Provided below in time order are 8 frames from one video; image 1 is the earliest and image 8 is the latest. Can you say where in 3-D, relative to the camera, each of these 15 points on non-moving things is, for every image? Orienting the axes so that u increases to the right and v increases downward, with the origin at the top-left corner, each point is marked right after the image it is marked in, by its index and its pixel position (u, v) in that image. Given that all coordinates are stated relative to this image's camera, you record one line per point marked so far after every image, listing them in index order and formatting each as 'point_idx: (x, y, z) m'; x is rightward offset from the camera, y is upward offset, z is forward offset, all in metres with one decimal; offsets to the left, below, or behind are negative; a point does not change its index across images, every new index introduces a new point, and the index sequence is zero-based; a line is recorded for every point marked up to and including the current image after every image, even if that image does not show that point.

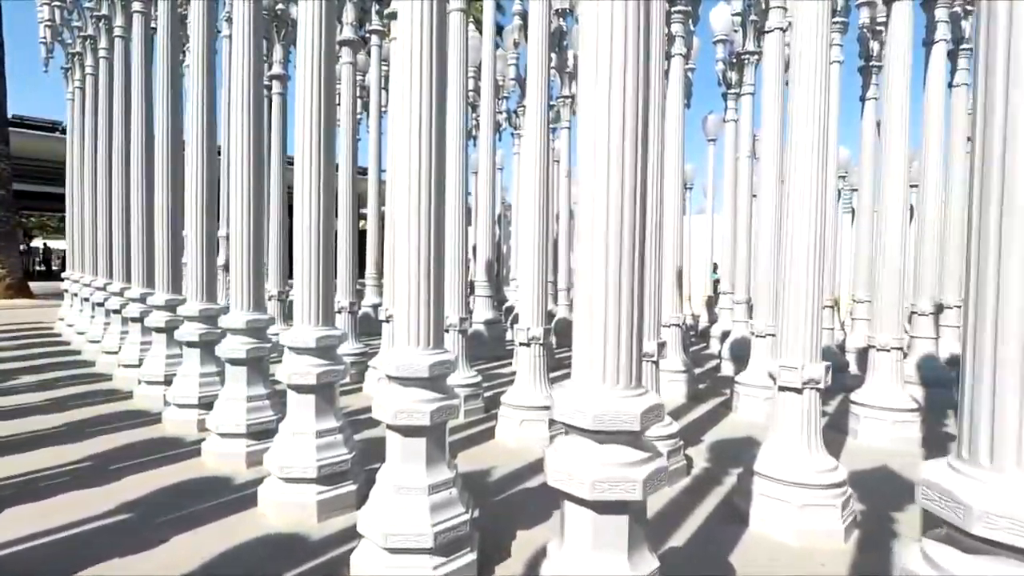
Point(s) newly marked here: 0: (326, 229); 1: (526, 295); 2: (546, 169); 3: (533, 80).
0: (-1.9, +0.5, +6.0) m
1: (+0.2, -0.1, +8.5) m
2: (+0.5, +1.6, +8.6) m
3: (+0.3, +3.1, +8.7) m
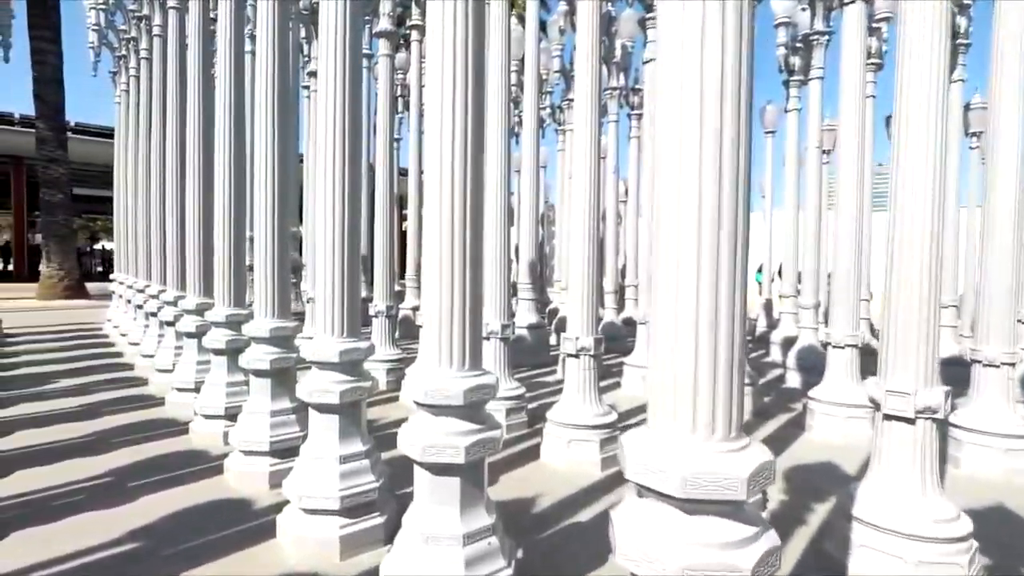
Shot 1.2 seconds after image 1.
0: (-1.5, +0.4, +5.4) m
1: (+0.8, -0.2, +7.7) m
2: (+1.1, +1.6, +7.8) m
3: (+0.9, +3.0, +7.8) m
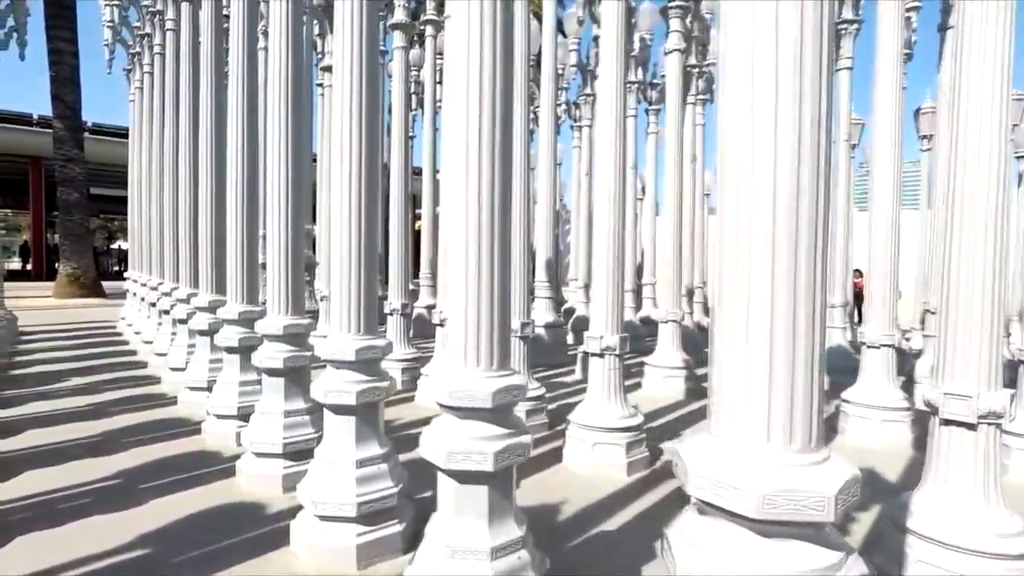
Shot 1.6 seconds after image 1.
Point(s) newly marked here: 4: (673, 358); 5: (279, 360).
0: (-1.2, +0.5, +5.1) m
1: (+1.1, -0.1, +7.4) m
2: (+1.4, +1.6, +7.4) m
3: (+1.2, +3.1, +7.5) m
4: (+3.3, -1.5, +11.6) m
5: (-2.6, -0.8, +6.4) m
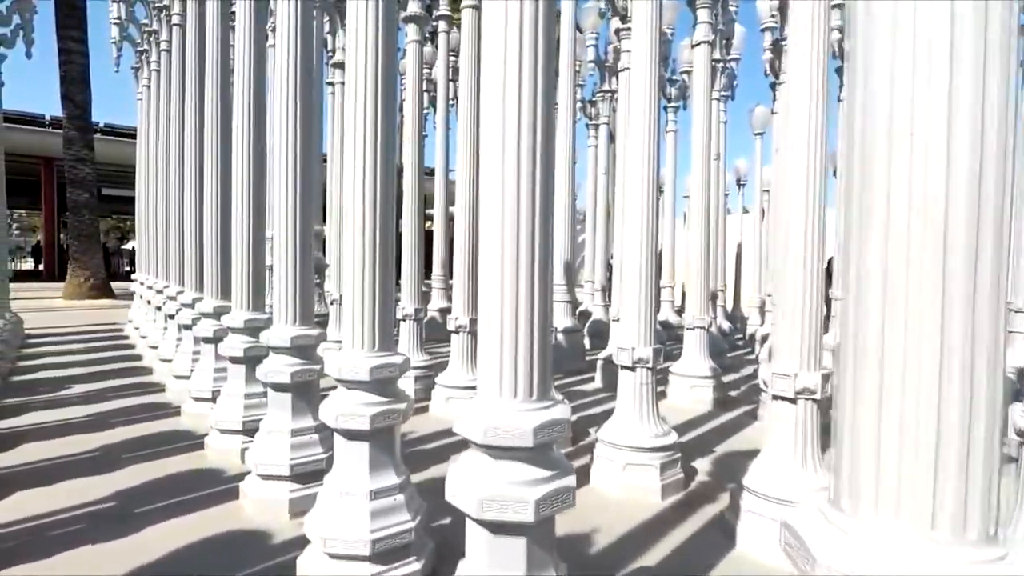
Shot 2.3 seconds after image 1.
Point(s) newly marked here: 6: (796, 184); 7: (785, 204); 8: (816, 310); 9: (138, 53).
0: (-1.0, +0.4, +4.6) m
1: (+1.4, -0.2, +6.8) m
2: (+1.7, +1.5, +6.9) m
3: (+1.5, +3.0, +6.9) m
4: (+3.6, -1.5, +11.0) m
5: (-2.3, -0.9, +5.9) m
6: (+2.7, +0.9, +5.3) m
7: (+2.6, +0.7, +5.4) m
8: (+2.8, -0.2, +5.3) m
9: (-11.2, +7.0, +17.0) m
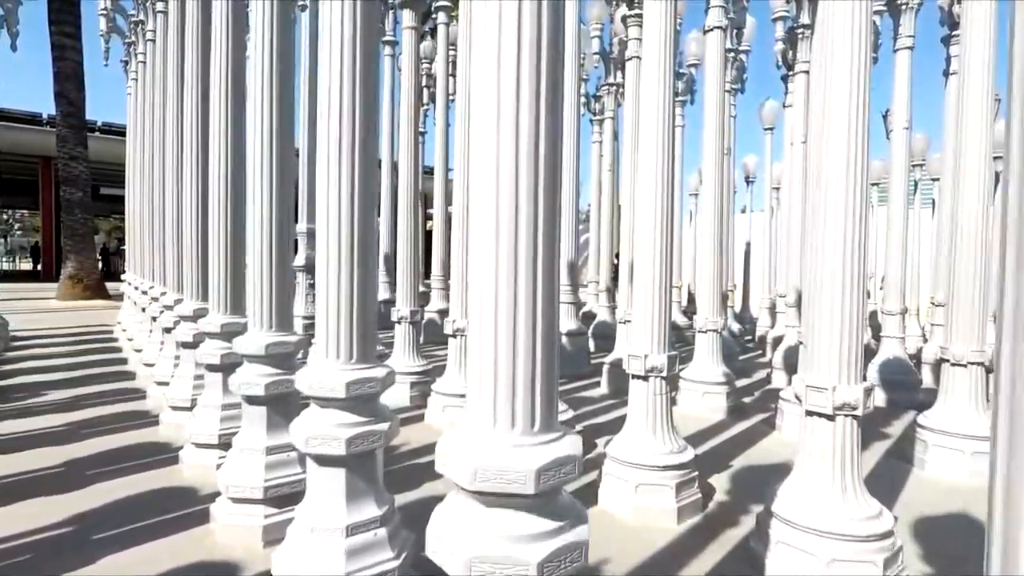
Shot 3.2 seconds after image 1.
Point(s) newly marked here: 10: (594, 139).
0: (-1.0, +0.4, +4.0) m
1: (+1.4, -0.2, +6.2) m
2: (+1.7, +1.5, +6.3) m
3: (+1.5, +3.0, +6.3) m
4: (+3.7, -1.6, +10.4) m
5: (-2.3, -0.9, +5.3) m
6: (+2.7, +0.9, +4.7) m
7: (+2.6, +0.7, +4.8) m
8: (+2.8, -0.2, +4.7) m
9: (-11.1, +7.0, +16.4) m
10: (+2.8, +5.1, +19.6) m
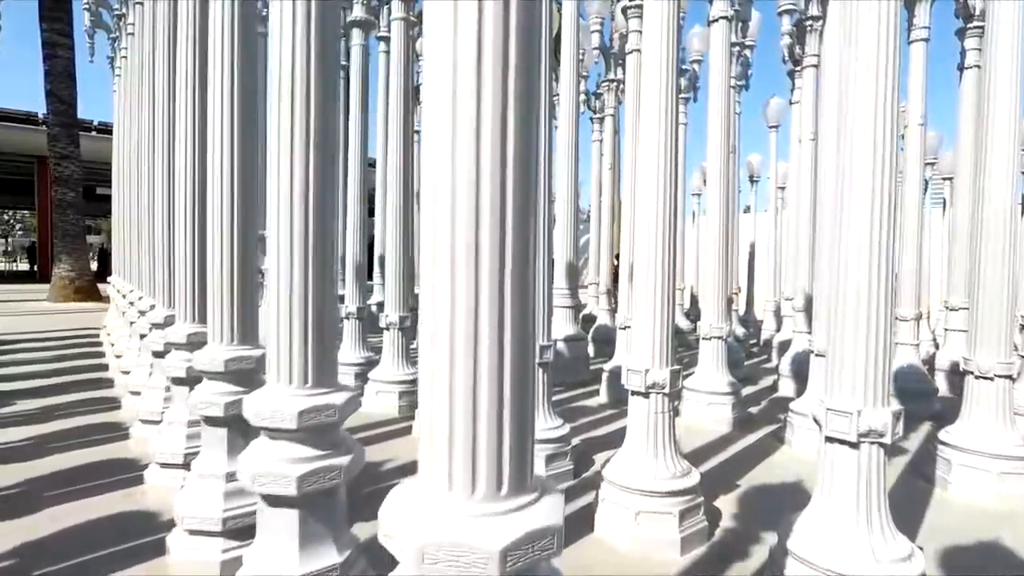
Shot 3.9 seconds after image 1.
0: (-1.1, +0.3, +3.5) m
1: (+1.3, -0.3, +5.7) m
2: (+1.6, +1.4, +5.7) m
3: (+1.4, +2.9, +5.8) m
4: (+3.6, -1.6, +9.9) m
5: (-2.5, -1.0, +4.8) m
6: (+2.5, +0.8, +4.2) m
7: (+2.5, +0.6, +4.3) m
8: (+2.7, -0.3, +4.1) m
9: (-11.2, +6.9, +15.9) m
10: (+2.8, +5.1, +19.1) m
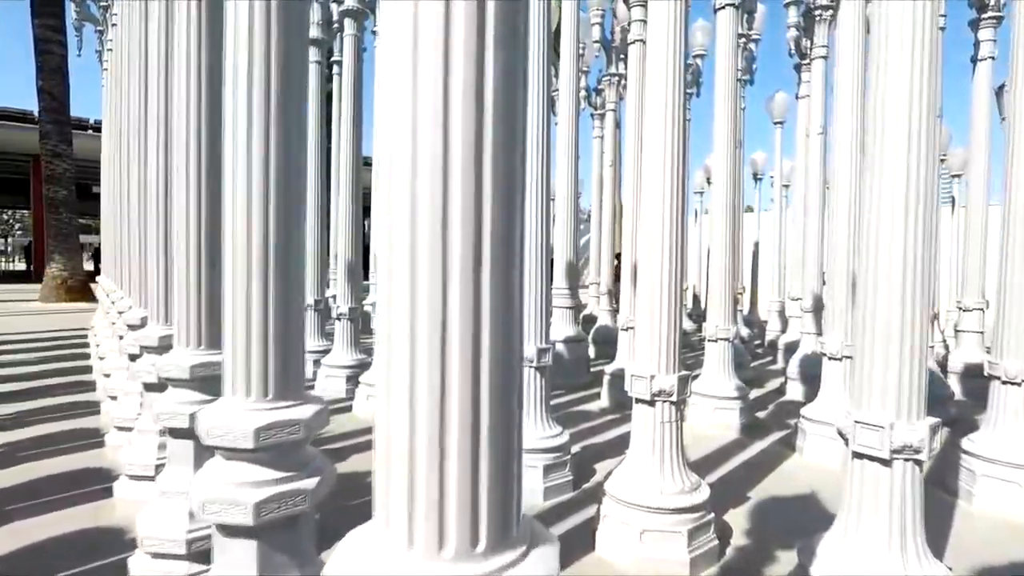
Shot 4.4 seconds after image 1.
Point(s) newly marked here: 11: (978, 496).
0: (-1.2, +0.3, +3.0) m
1: (+1.2, -0.3, +5.2) m
2: (+1.5, +1.4, +5.3) m
3: (+1.4, +2.9, +5.4) m
4: (+3.5, -1.6, +9.4) m
5: (-2.5, -1.0, +4.4) m
6: (+2.5, +0.8, +3.8) m
7: (+2.4, +0.6, +3.9) m
8: (+2.6, -0.3, +3.7) m
9: (-11.2, +6.9, +15.5) m
10: (+2.7, +5.1, +18.7) m
11: (+5.4, -2.4, +6.6) m
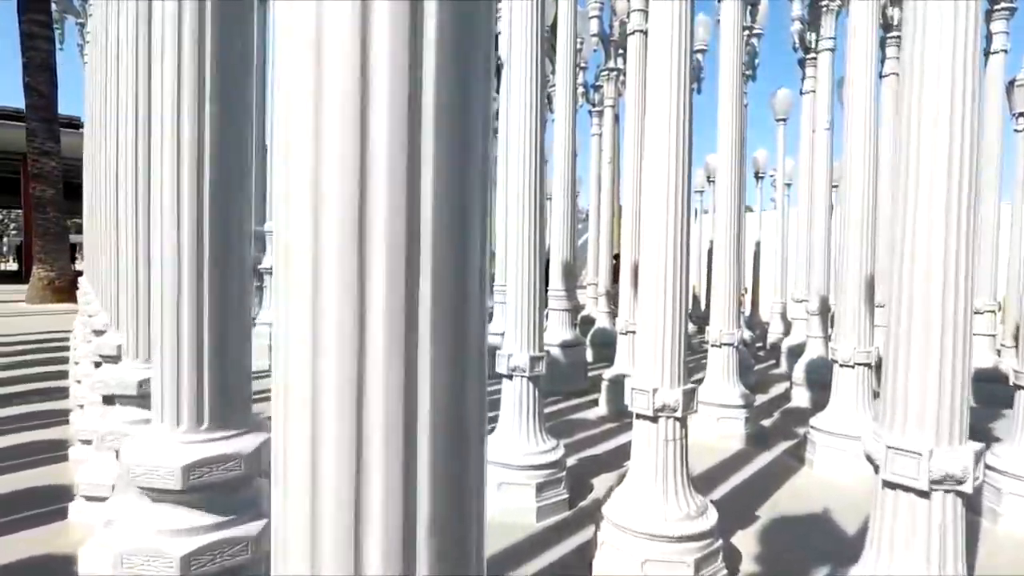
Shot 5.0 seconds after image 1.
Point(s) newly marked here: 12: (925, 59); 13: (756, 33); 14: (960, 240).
0: (-1.3, +0.3, +2.6) m
1: (+1.2, -0.3, +4.8) m
2: (+1.4, +1.4, +4.8) m
3: (+1.3, +2.8, +4.9) m
4: (+3.4, -1.7, +9.0) m
5: (-2.6, -1.0, +3.9) m
6: (+2.4, +0.8, +3.3) m
7: (+2.3, +0.6, +3.4) m
8: (+2.5, -0.4, +3.2) m
9: (-11.4, +6.9, +15.0) m
10: (+2.6, +5.0, +18.2) m
11: (+5.3, -2.4, +6.1) m
12: (+2.4, +1.4, +3.3) m
13: (+6.3, +6.7, +14.8) m
14: (+2.5, +0.3, +3.2) m
